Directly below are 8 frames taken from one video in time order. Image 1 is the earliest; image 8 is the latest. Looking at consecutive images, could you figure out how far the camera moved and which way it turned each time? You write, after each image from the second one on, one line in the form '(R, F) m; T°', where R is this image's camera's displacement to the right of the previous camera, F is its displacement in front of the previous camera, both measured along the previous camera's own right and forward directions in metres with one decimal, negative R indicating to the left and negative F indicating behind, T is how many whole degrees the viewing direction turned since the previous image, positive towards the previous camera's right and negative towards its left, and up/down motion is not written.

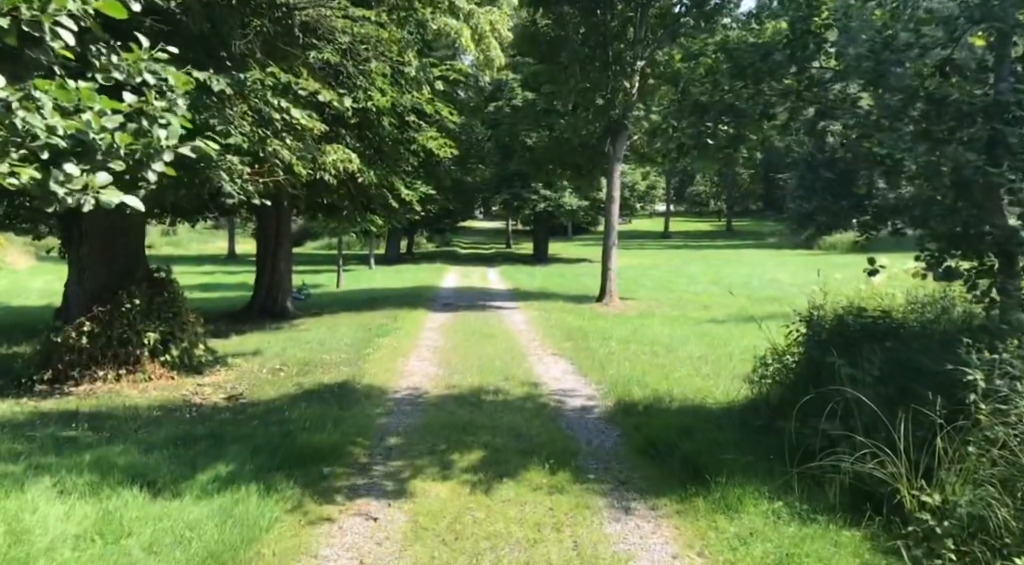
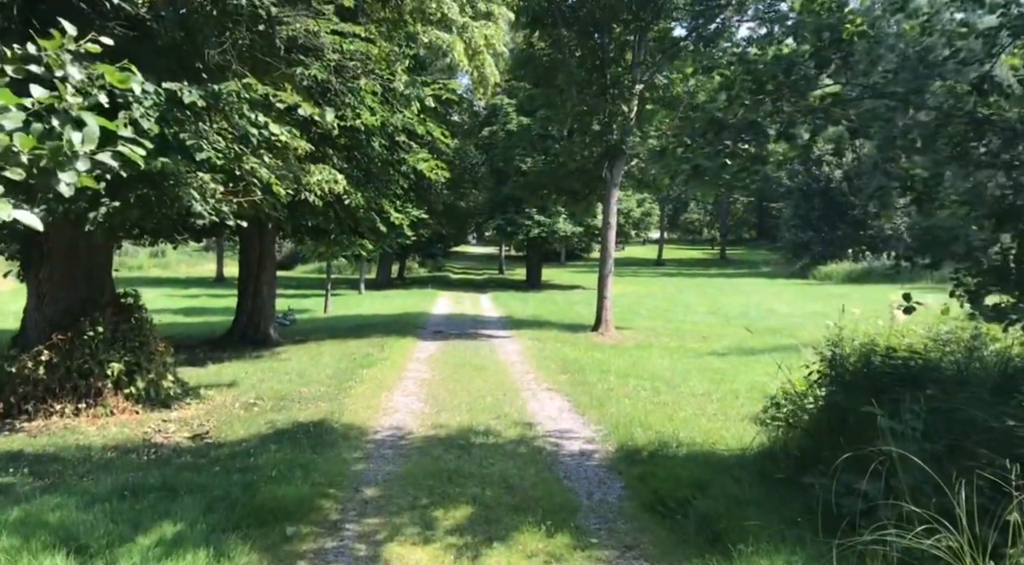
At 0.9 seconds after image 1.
(0.0, +0.7) m; 0°
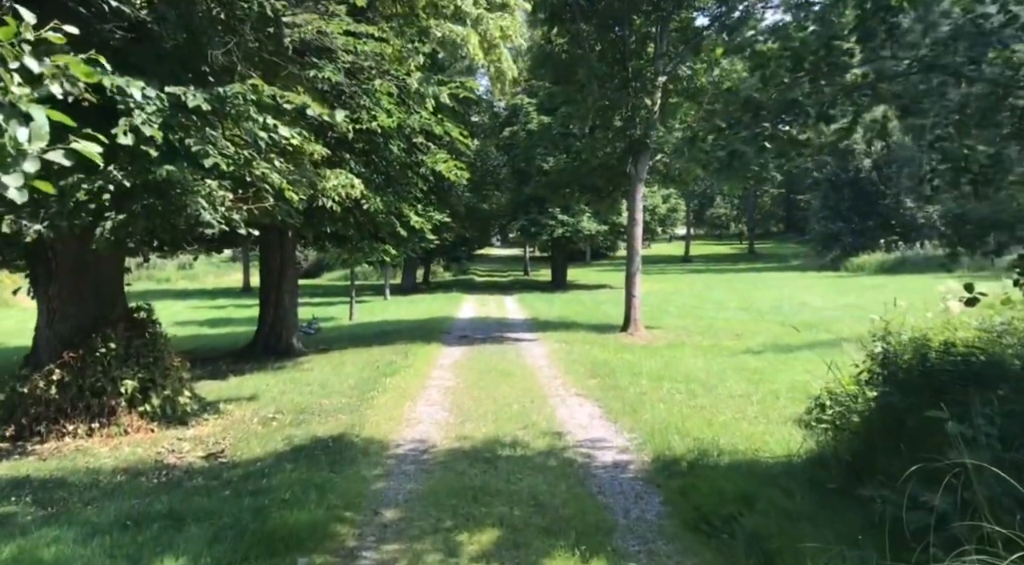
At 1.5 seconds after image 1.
(0.0, +0.4) m; -2°
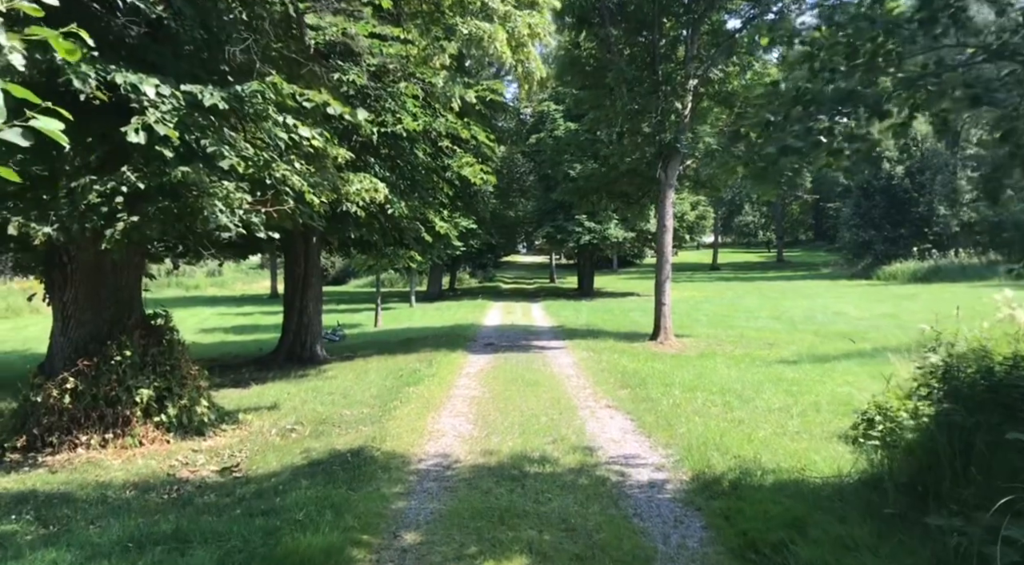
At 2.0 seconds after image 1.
(0.0, +0.4) m; -2°
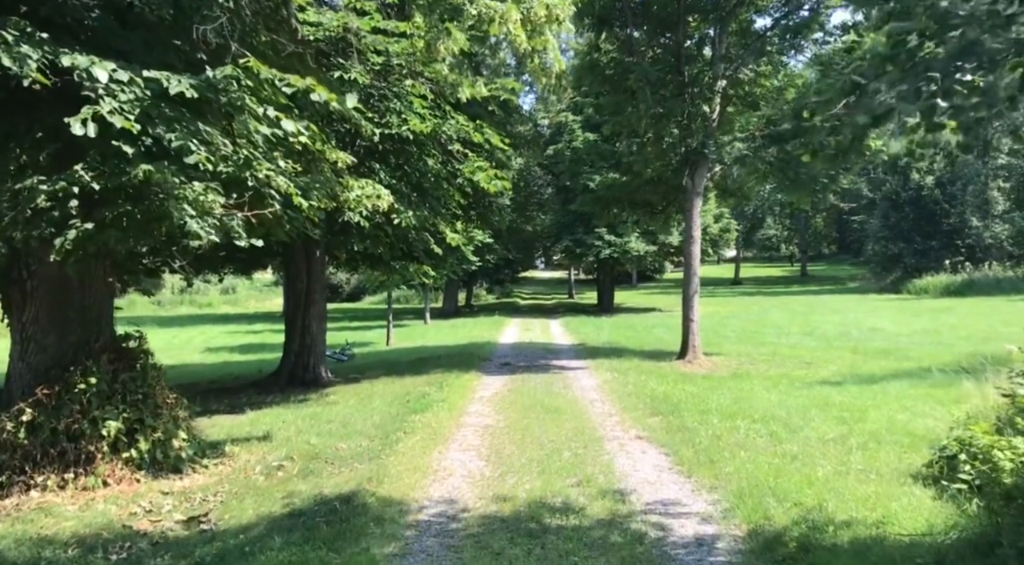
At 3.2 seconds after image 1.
(0.0, +1.1) m; -1°
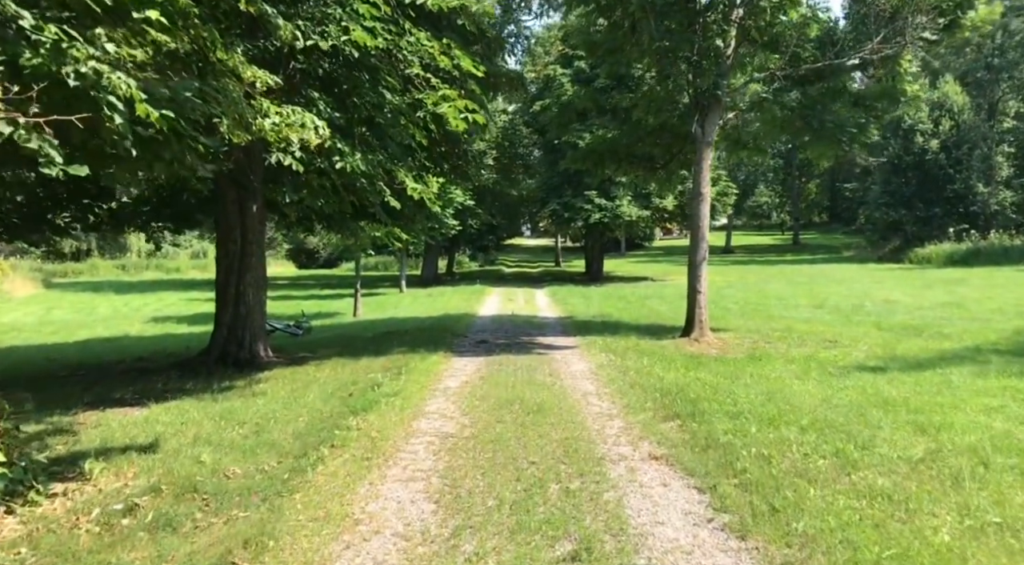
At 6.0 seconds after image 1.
(+0.1, +2.6) m; +1°
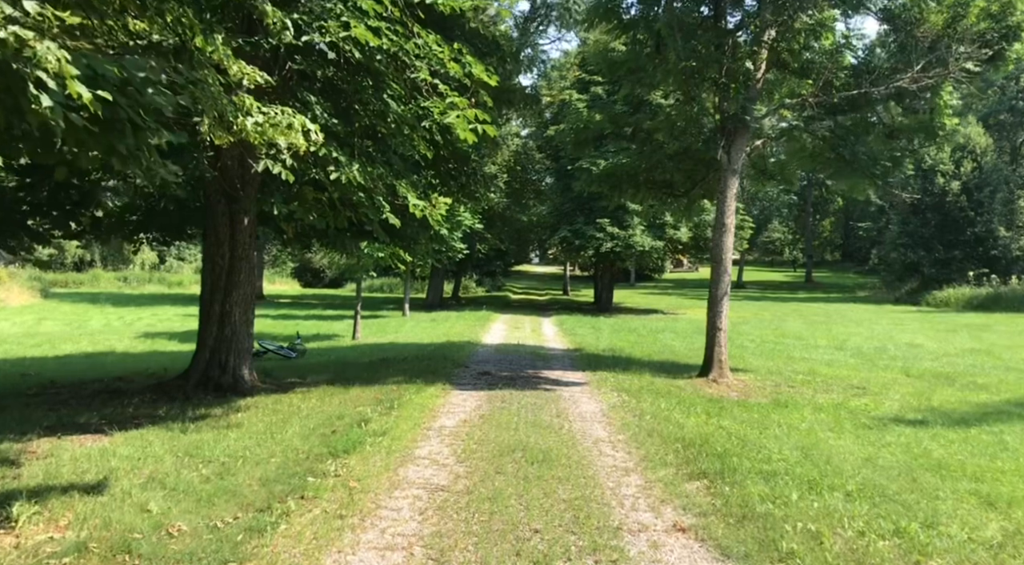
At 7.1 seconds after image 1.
(0.0, +1.0) m; -1°
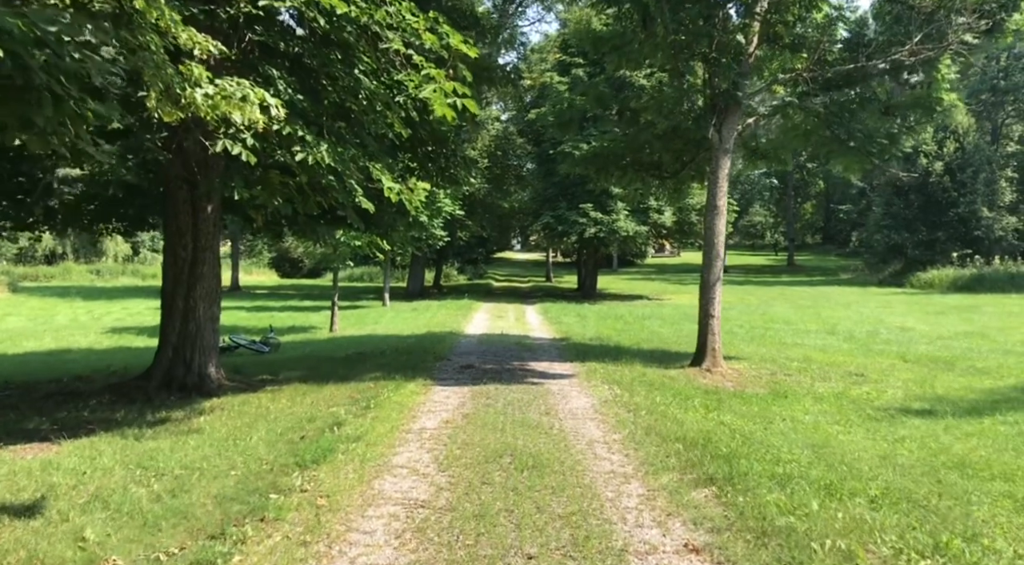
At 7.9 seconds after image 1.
(0.0, +0.7) m; +1°
